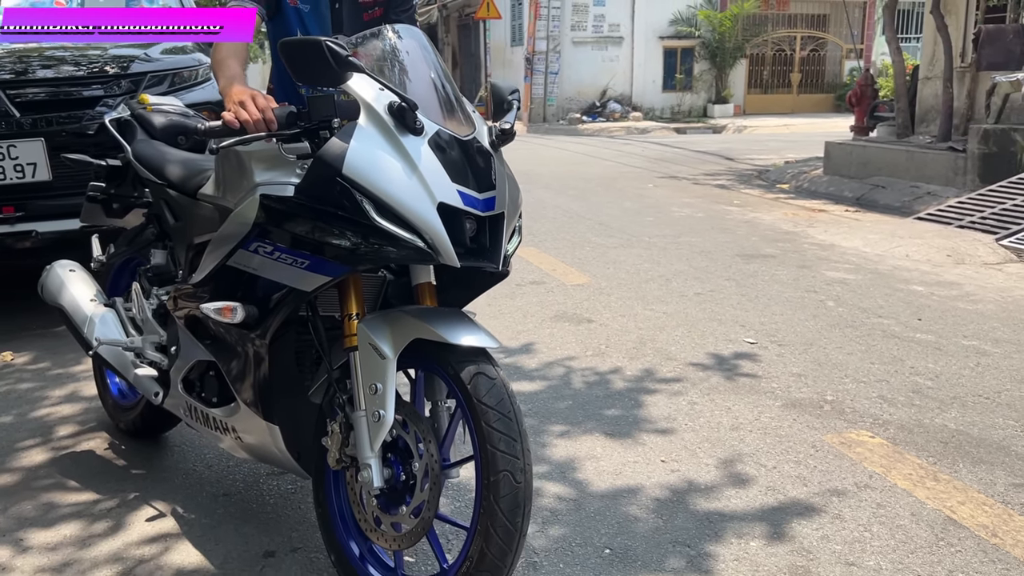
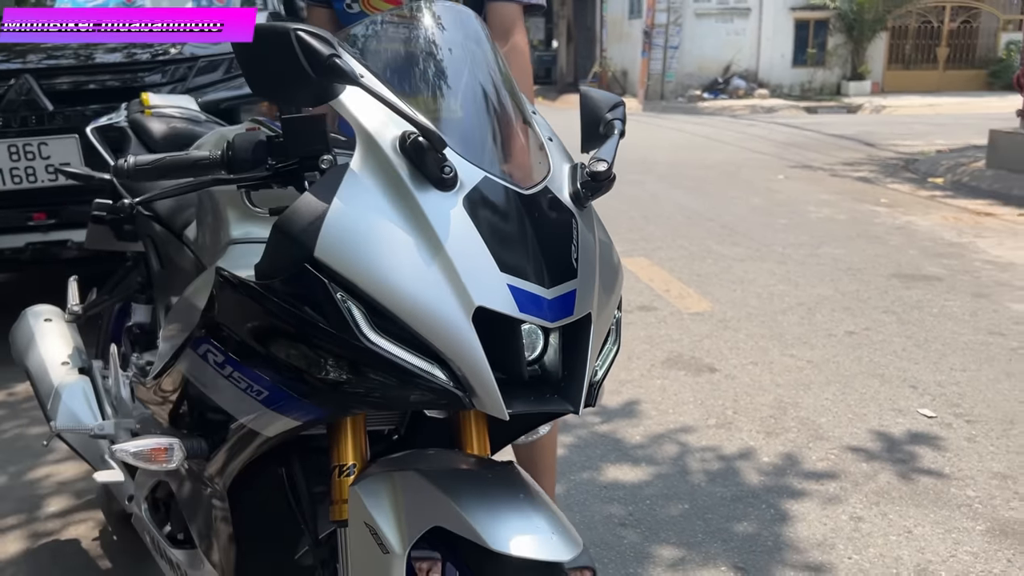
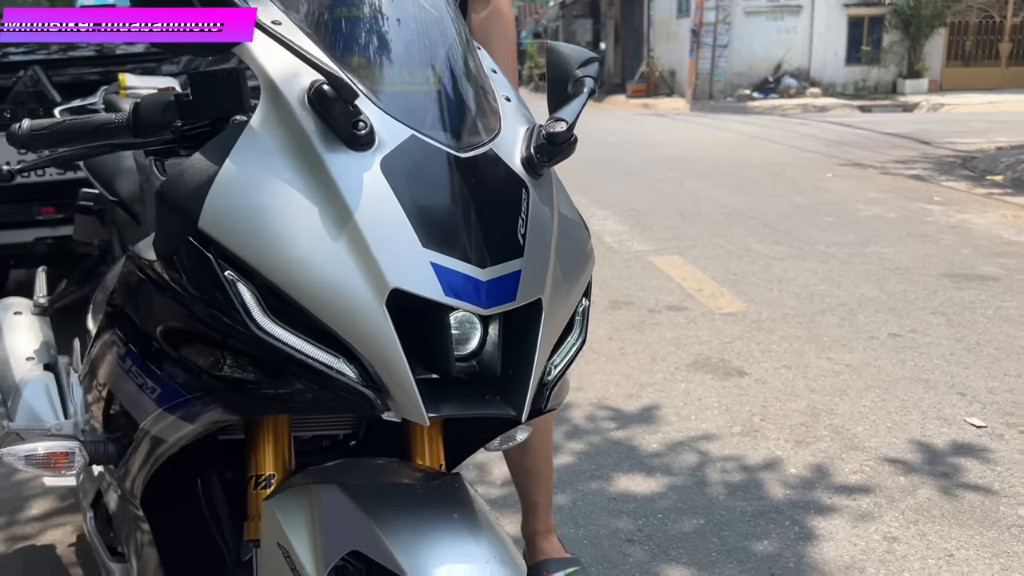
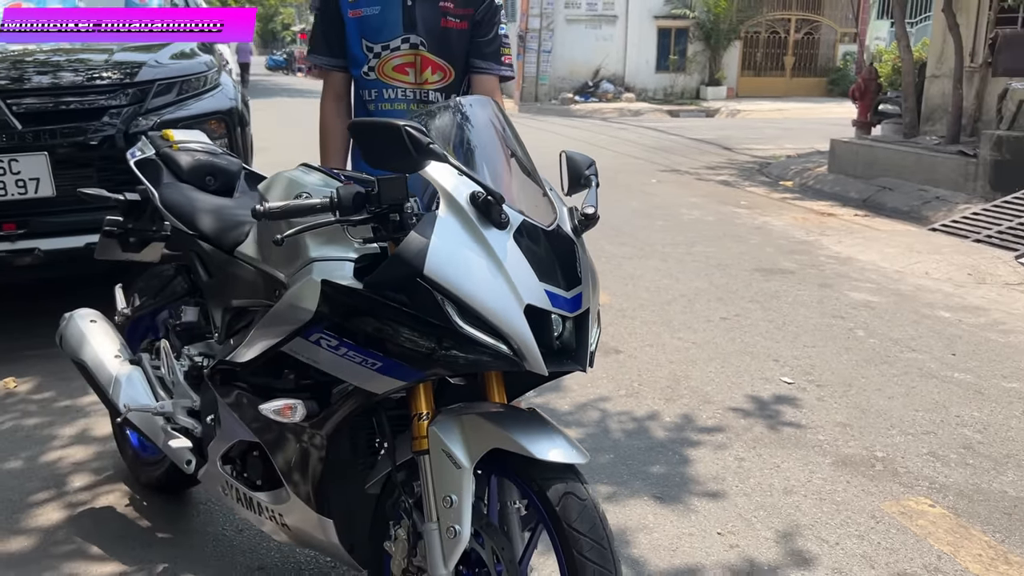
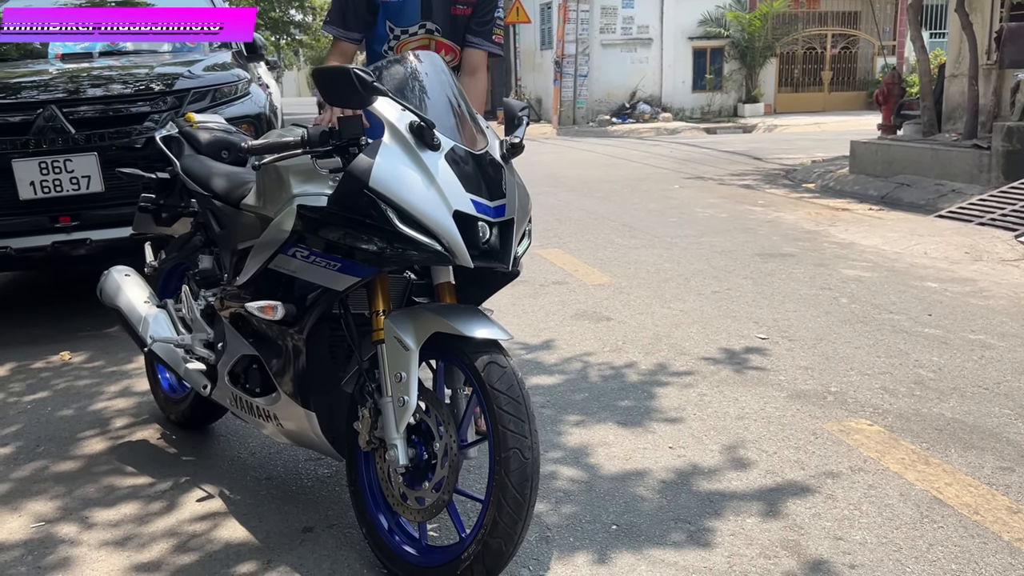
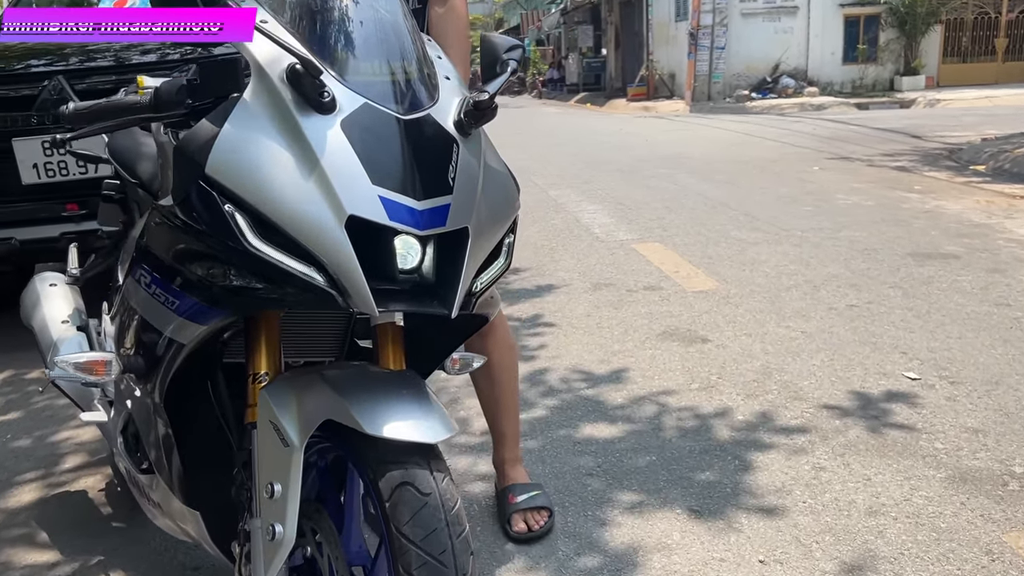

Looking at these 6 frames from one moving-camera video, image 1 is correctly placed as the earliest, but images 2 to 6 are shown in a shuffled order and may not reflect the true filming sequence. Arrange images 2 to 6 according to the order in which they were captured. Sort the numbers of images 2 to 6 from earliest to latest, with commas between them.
5, 6, 3, 2, 4
